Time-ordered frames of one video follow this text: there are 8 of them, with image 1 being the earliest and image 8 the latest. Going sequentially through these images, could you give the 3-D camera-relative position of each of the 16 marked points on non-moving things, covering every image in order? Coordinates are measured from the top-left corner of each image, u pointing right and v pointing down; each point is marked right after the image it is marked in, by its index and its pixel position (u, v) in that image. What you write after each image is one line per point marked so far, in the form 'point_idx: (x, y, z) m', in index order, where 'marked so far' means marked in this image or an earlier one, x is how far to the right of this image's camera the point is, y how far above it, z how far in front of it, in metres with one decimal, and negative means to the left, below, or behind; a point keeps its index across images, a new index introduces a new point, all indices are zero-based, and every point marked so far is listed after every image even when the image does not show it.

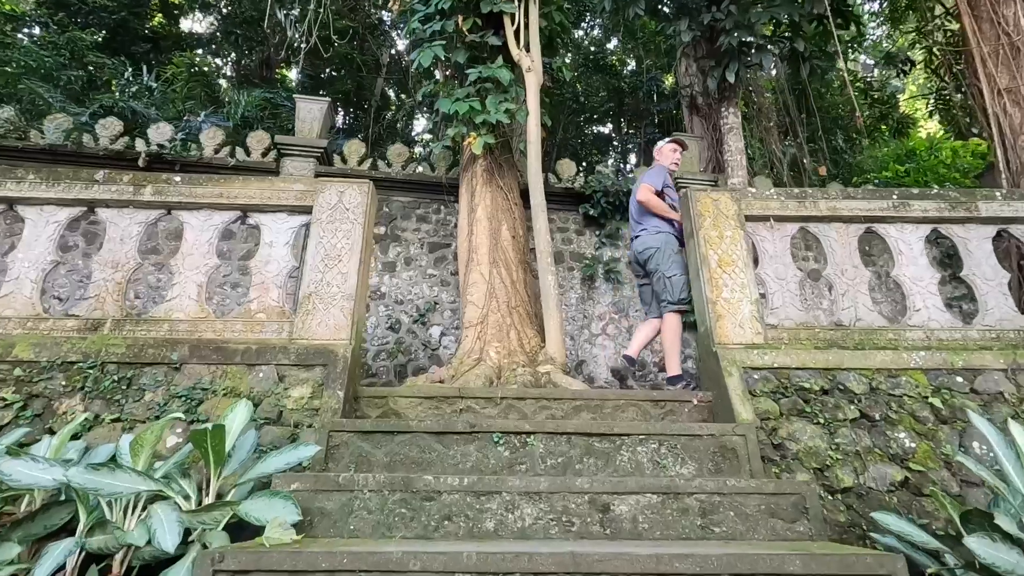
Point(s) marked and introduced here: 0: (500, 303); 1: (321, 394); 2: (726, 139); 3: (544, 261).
0: (-0.1, -0.1, +4.9) m
1: (-1.2, -0.6, +3.2) m
2: (+2.5, +1.7, +6.3) m
3: (+0.3, +0.2, +4.9) m
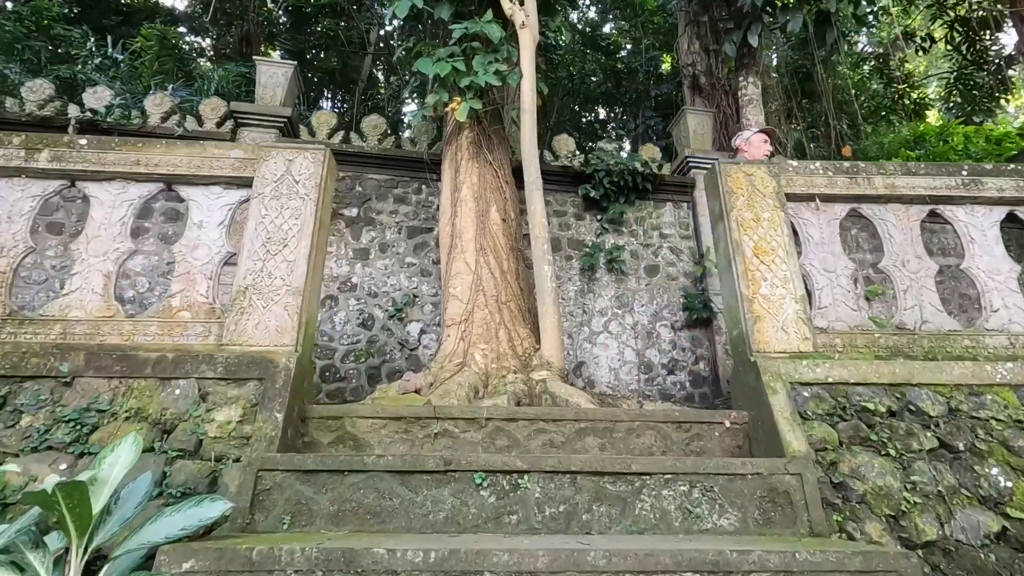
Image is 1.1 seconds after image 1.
0: (-0.2, -0.1, +4.2) m
1: (-1.2, -0.6, +2.5) m
2: (+2.4, +1.8, +5.6) m
3: (+0.2, +0.3, +4.2) m
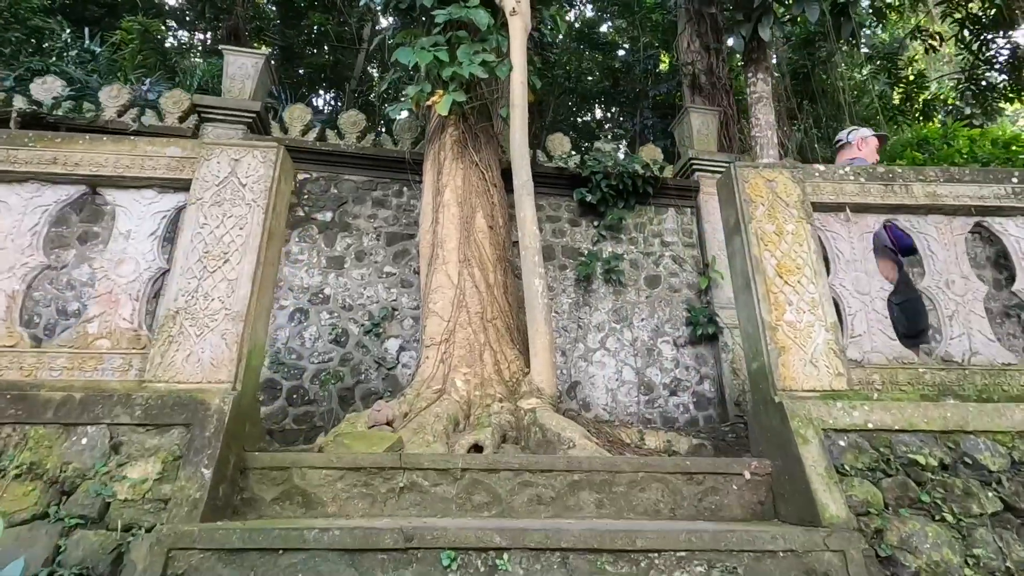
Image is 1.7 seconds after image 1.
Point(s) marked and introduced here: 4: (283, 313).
0: (-0.3, -0.2, +3.7) m
1: (-1.3, -0.7, +2.0) m
2: (+2.3, +1.7, +5.1) m
3: (+0.1, +0.2, +3.8) m
4: (-1.9, -0.2, +4.4) m
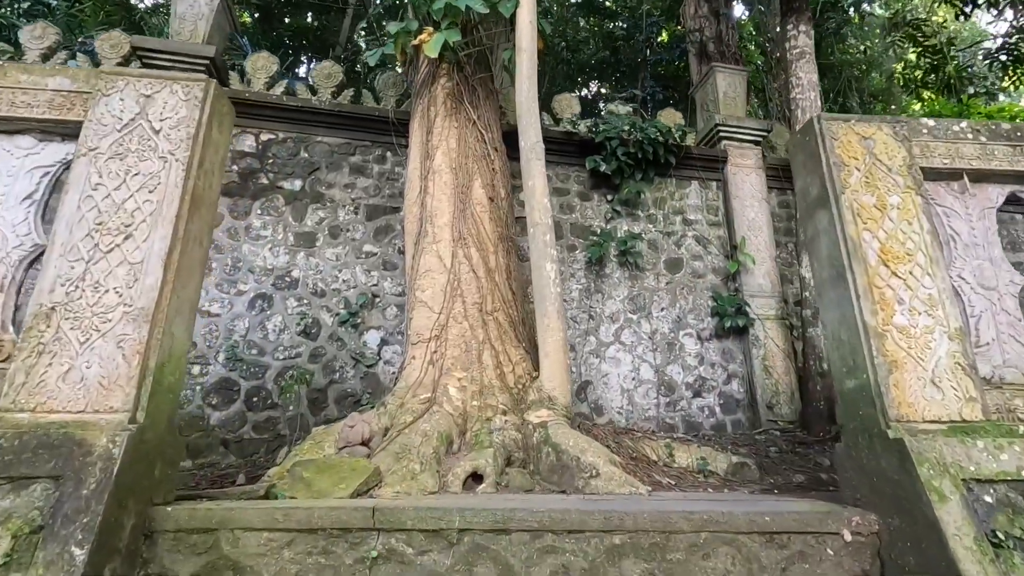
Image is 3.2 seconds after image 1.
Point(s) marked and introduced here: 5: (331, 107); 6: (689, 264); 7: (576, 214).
0: (-0.3, -0.1, +3.1) m
1: (-1.2, -0.7, +1.4) m
2: (+2.3, +1.8, +4.5) m
3: (+0.2, +0.3, +3.1) m
4: (-1.9, -0.1, +3.7) m
5: (-1.4, +1.4, +4.2) m
6: (+1.5, +0.2, +4.5) m
7: (+0.5, +0.6, +4.4) m
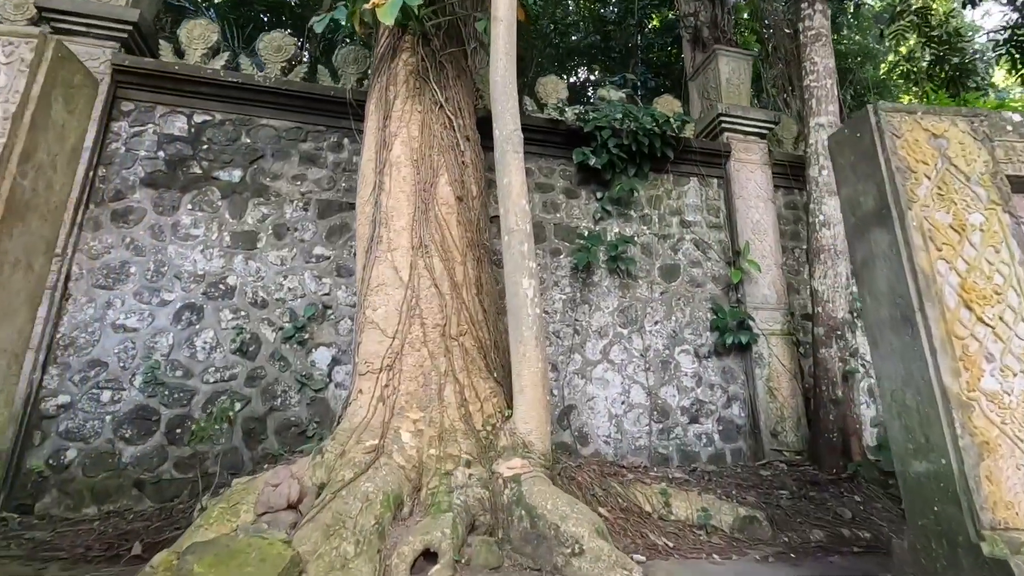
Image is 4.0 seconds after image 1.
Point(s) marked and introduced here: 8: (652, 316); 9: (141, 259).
0: (-0.4, -0.2, +2.5) m
1: (-1.3, -0.8, +0.8) m
2: (+2.2, +1.7, +3.9) m
3: (0.0, +0.2, +2.6) m
4: (-2.1, -0.1, +3.2) m
5: (-1.6, +1.4, +3.6) m
6: (+1.3, +0.1, +4.0) m
7: (+0.4, +0.5, +3.9) m
8: (+1.0, -0.2, +3.8) m
9: (-2.2, +0.2, +3.2) m
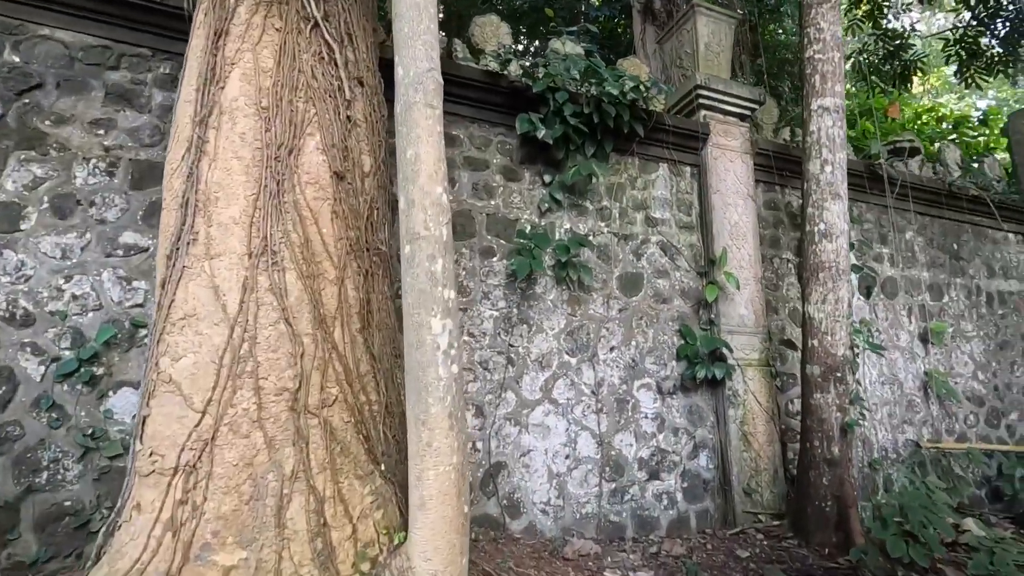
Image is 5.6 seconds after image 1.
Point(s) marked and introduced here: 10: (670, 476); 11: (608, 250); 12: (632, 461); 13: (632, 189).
0: (-0.7, -0.3, +1.5) m
1: (-1.4, -1.0, -0.3) m
2: (+1.8, +1.6, +3.2) m
3: (-0.3, 0.0, +1.6) m
4: (-2.4, -0.2, +1.9) m
5: (-1.9, +1.4, +2.3) m
6: (+0.8, 0.0, +3.2) m
7: (-0.1, +0.5, +2.9) m
8: (+0.5, -0.3, +3.0) m
9: (-2.6, +0.2, +1.9) m
10: (+0.9, -1.0, +2.9) m
11: (+0.6, +0.2, +3.1) m
12: (+0.6, -0.9, +2.9) m
13: (+0.7, +0.6, +3.3) m
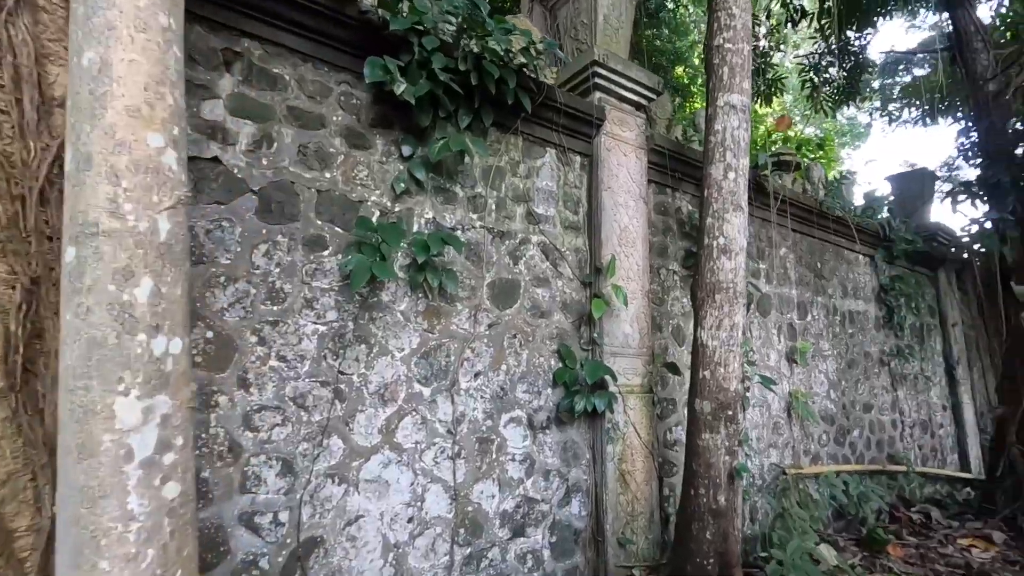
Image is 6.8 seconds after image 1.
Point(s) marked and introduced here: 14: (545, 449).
0: (-1.0, -0.3, +0.6) m
1: (-1.3, -1.0, -1.2) m
2: (+1.1, +1.5, +2.8) m
3: (-0.6, 0.0, +0.8) m
4: (-2.8, -0.1, +0.6) m
5: (-2.3, +1.4, +1.1) m
6: (+0.1, 0.0, +2.6) m
7: (-0.7, +0.5, +2.2) m
8: (-0.2, -0.3, +2.4) m
9: (-2.9, +0.2, +0.6) m
10: (+0.1, -1.1, +2.4) m
11: (-0.2, +0.2, +2.5) m
12: (-0.1, -1.0, +2.3) m
13: (0.0, +0.6, +2.7) m
14: (+0.2, -0.7, +2.5) m
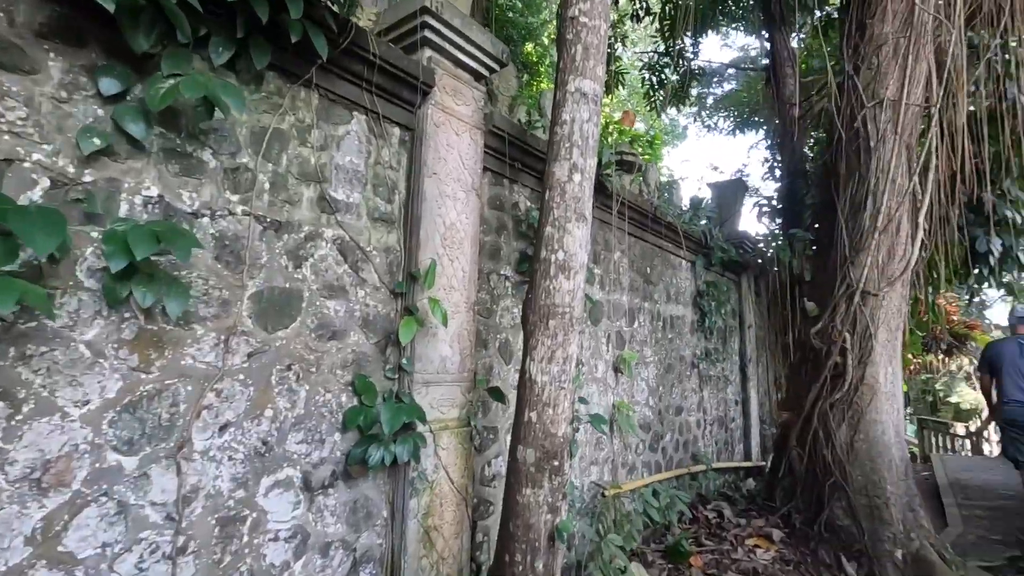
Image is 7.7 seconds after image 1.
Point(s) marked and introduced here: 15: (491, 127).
0: (-1.2, -0.5, -0.3) m
1: (-1.0, -1.3, -2.1) m
2: (+0.3, +1.4, +2.3) m
3: (-0.8, -0.2, 0.0) m
4: (-2.8, -0.1, -0.8) m
5: (-2.4, +1.4, -0.3) m
6: (-0.7, -0.1, +1.9) m
7: (-1.3, +0.4, +1.2) m
8: (-0.9, -0.4, +1.6) m
9: (-3.0, +0.2, -0.9) m
10: (-0.7, -1.1, +1.8) m
11: (-0.9, +0.1, +1.7) m
12: (-0.8, -1.0, +1.6) m
13: (-0.8, +0.5, +1.9) m
14: (-0.7, -0.8, +1.9) m
15: (-0.1, +0.8, +2.7) m
